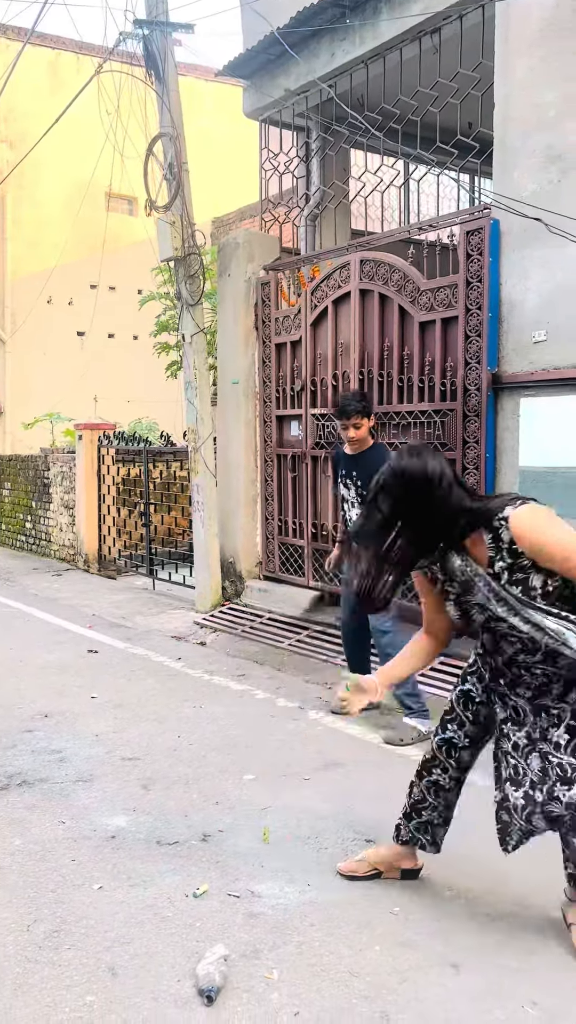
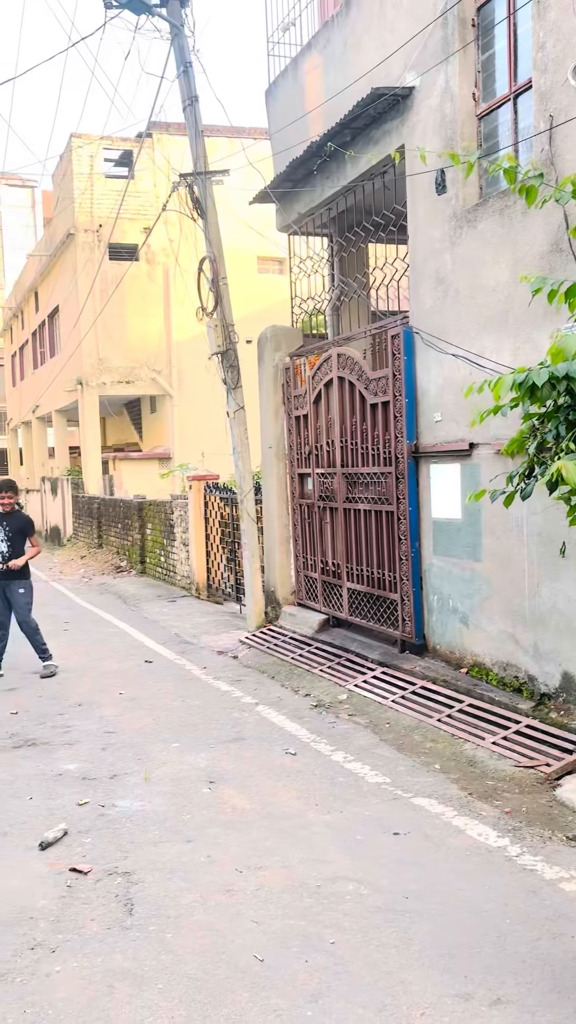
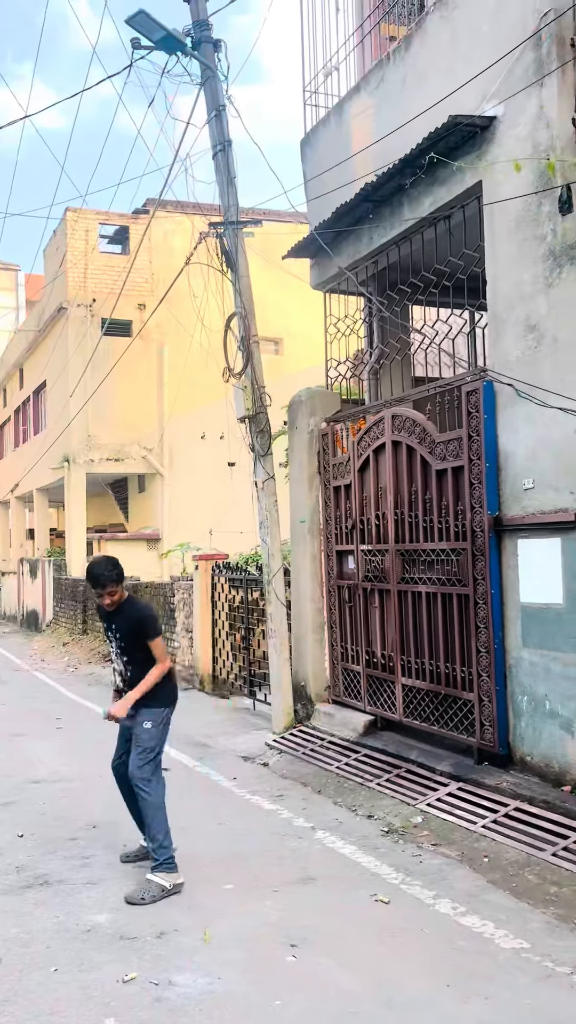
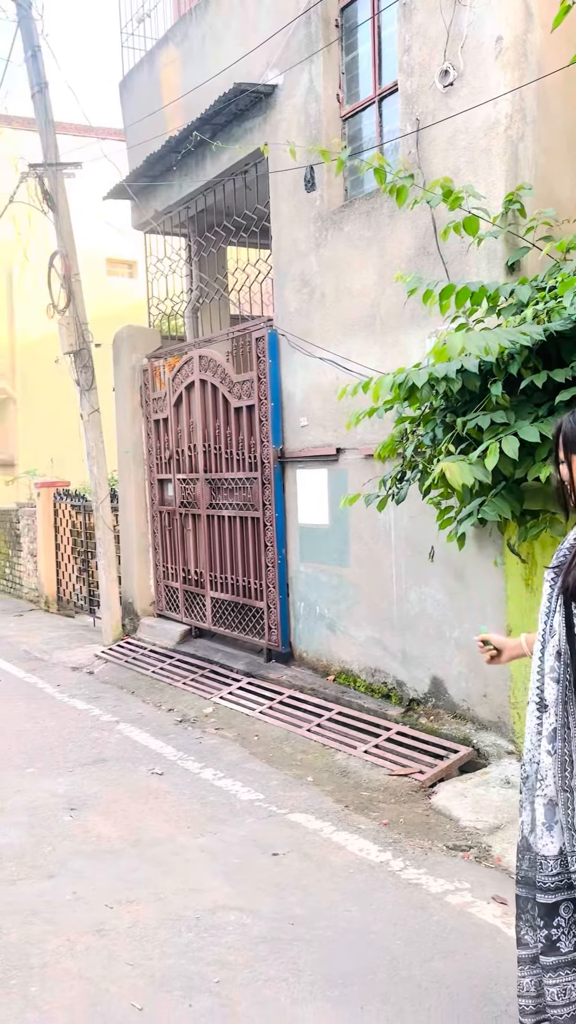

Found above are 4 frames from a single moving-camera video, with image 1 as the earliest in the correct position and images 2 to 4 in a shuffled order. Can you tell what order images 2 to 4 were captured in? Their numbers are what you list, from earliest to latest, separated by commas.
3, 4, 2
